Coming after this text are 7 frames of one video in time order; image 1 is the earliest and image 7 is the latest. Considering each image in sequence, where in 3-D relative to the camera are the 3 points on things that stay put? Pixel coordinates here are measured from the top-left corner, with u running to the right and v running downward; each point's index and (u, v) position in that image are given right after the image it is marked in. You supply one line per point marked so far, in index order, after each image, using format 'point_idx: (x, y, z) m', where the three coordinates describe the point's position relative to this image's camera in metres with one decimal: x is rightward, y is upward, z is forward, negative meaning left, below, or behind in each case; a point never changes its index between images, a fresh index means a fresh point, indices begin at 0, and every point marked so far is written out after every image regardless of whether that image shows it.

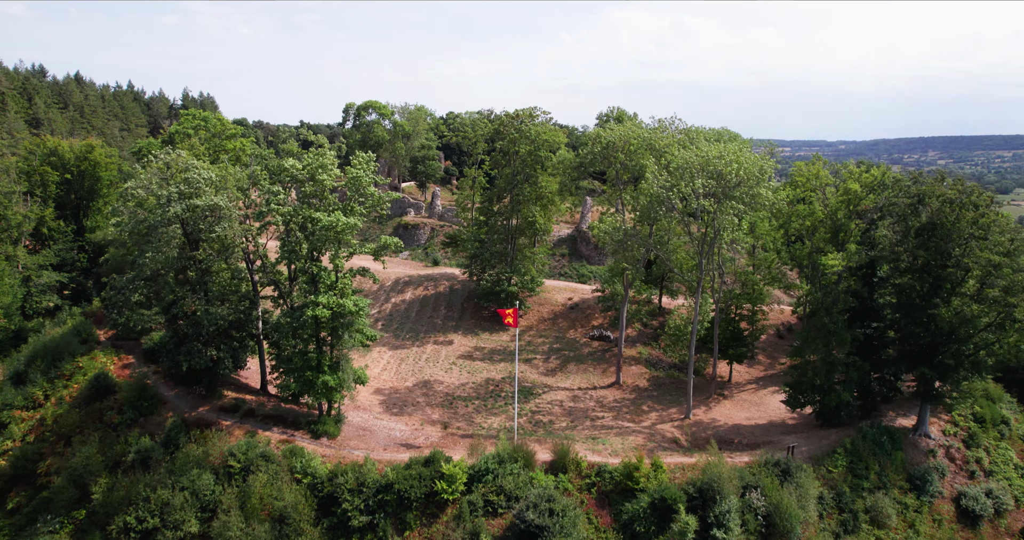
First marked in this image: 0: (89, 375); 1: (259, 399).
0: (-12.7, -3.1, +19.4) m
1: (-7.7, -3.9, +19.4) m
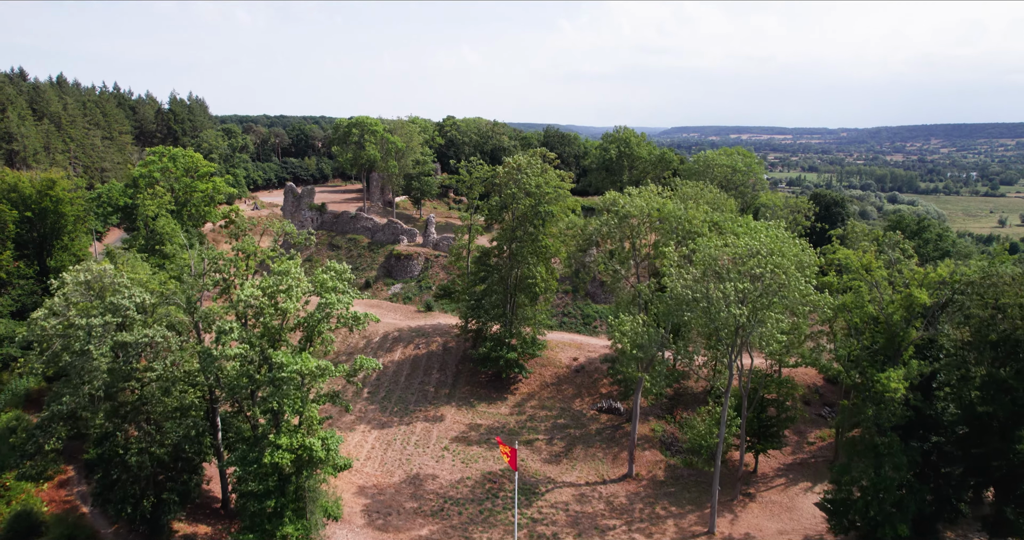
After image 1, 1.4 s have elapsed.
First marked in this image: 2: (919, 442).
0: (-12.8, -6.0, +16.5) m
1: (-7.7, -6.8, +16.6) m
2: (+11.0, -4.6, +17.3) m
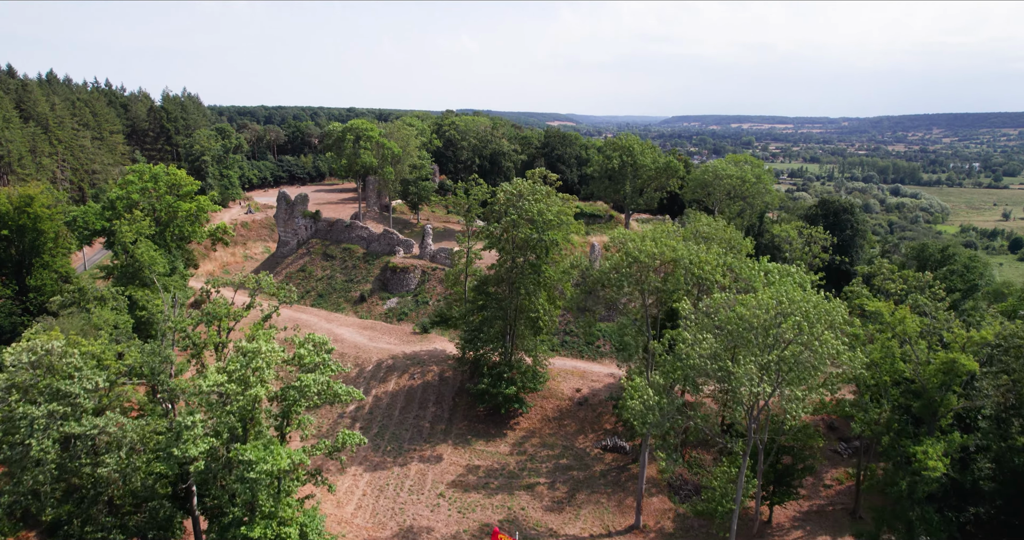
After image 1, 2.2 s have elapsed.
0: (-12.8, -7.4, +15.1) m
1: (-7.7, -8.1, +15.2) m
2: (+11.0, -6.0, +15.9) m
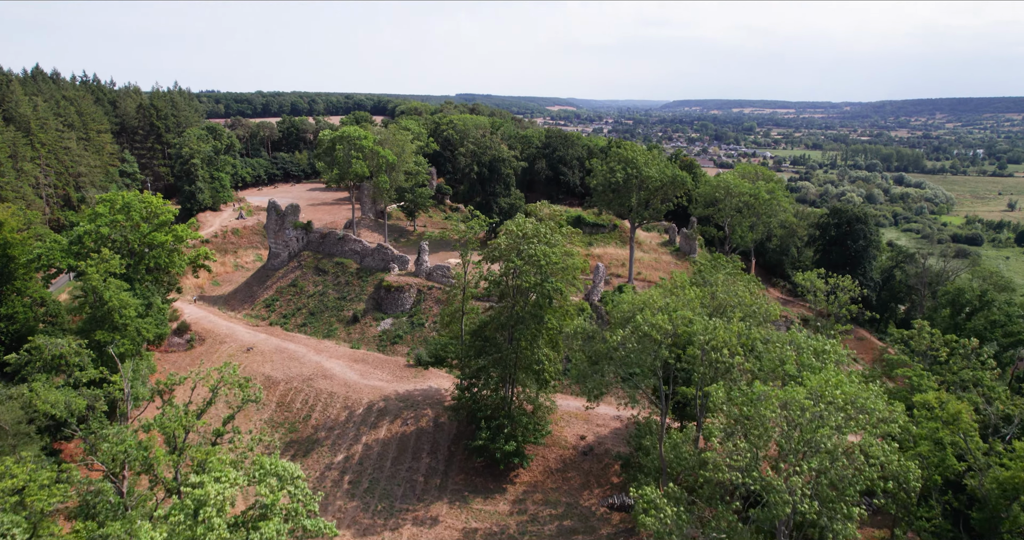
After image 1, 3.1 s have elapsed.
0: (-12.8, -9.2, +13.3) m
1: (-7.7, -10.0, +13.4) m
2: (+11.0, -7.8, +14.1) m
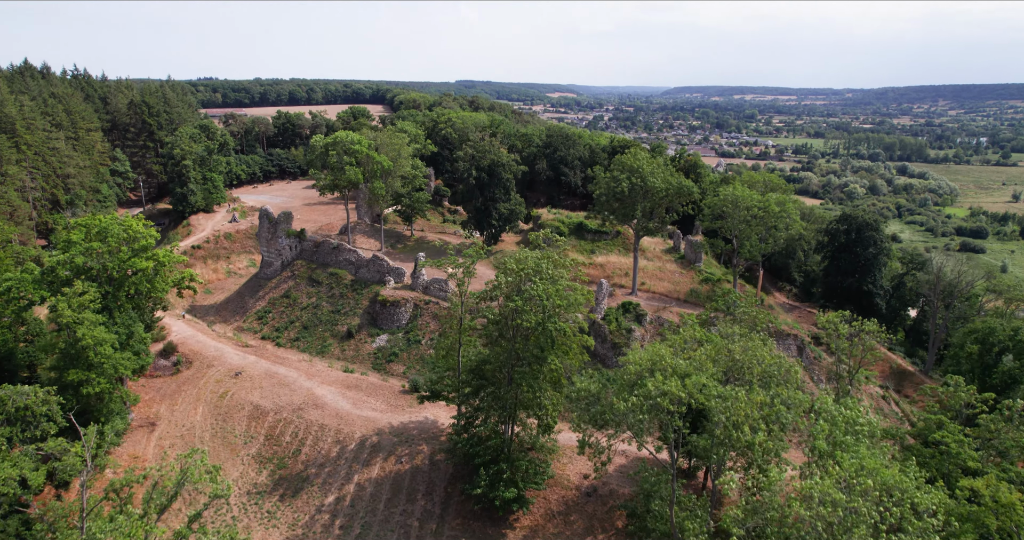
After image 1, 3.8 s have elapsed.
0: (-12.8, -10.7, +12.1) m
1: (-7.7, -11.4, +12.2) m
2: (+11.0, -9.2, +12.8) m
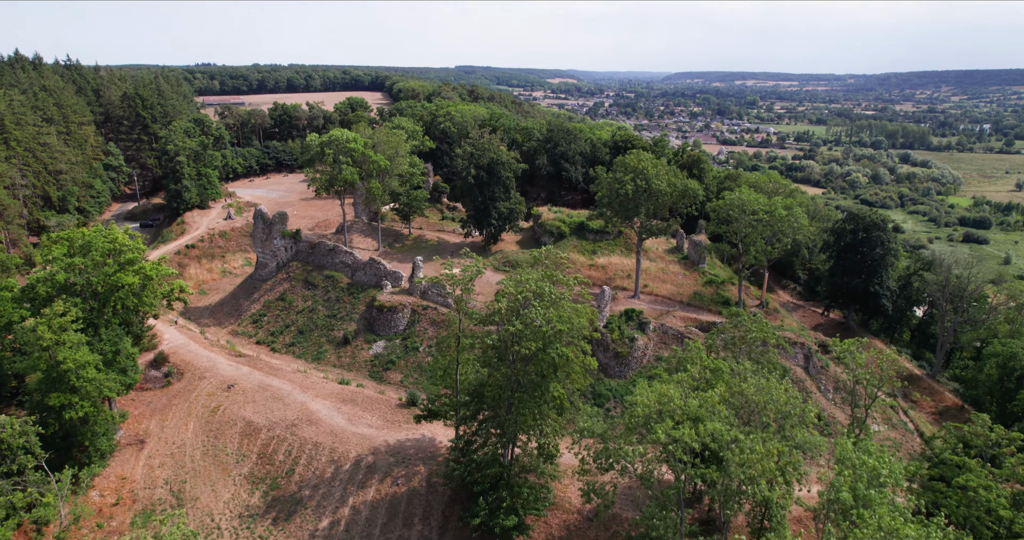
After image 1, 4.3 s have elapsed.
0: (-12.8, -11.5, +11.4) m
1: (-7.7, -12.2, +11.5) m
2: (+11.0, -10.0, +12.1) m
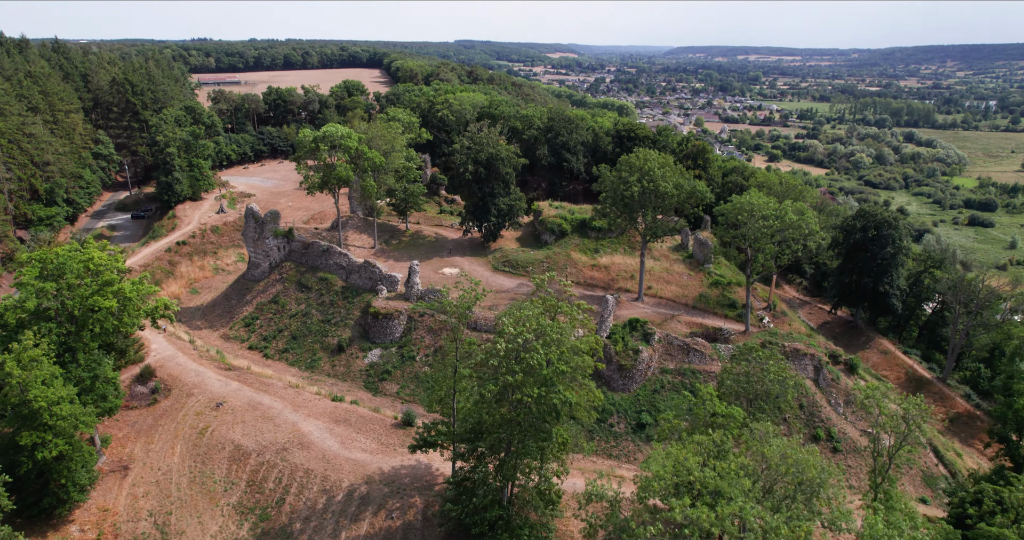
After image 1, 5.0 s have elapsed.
0: (-12.8, -12.8, +10.4) m
1: (-7.7, -13.6, +10.6) m
2: (+11.0, -11.3, +11.1) m
